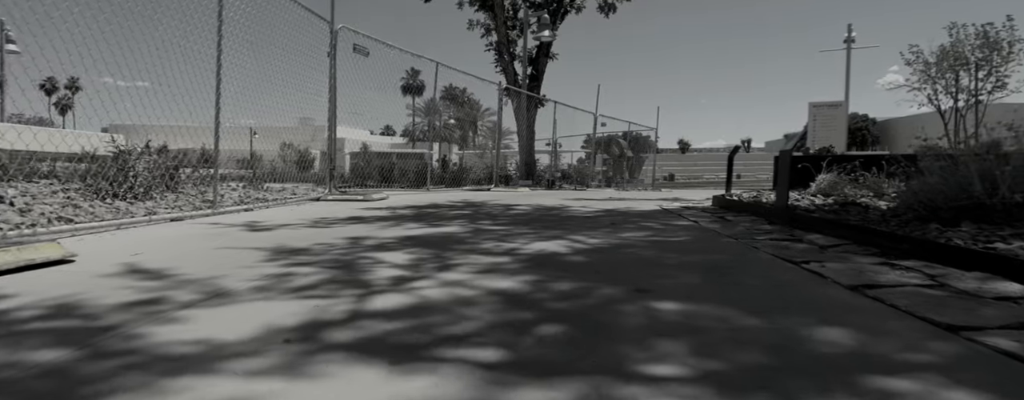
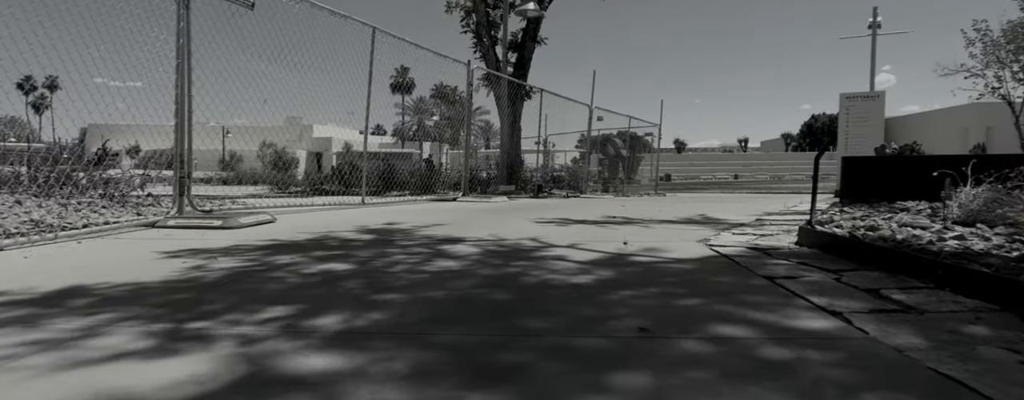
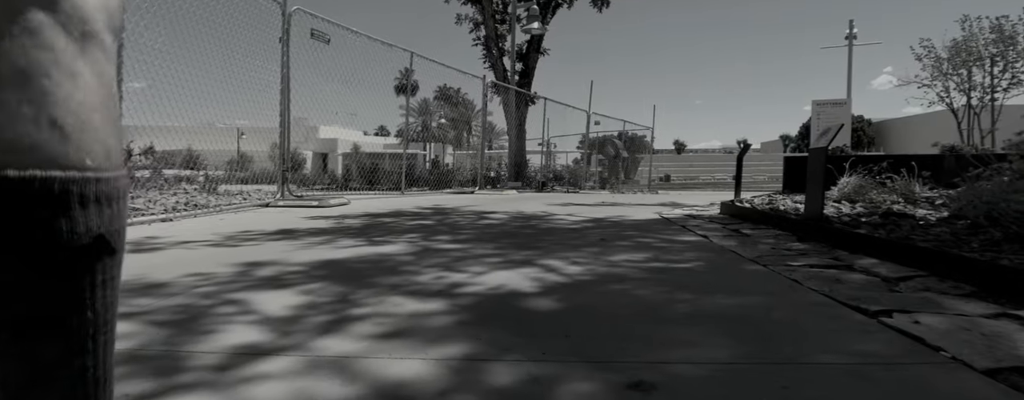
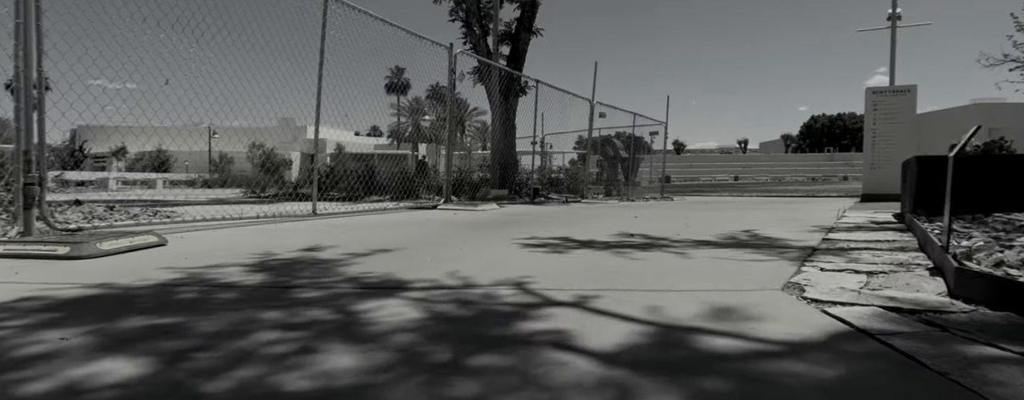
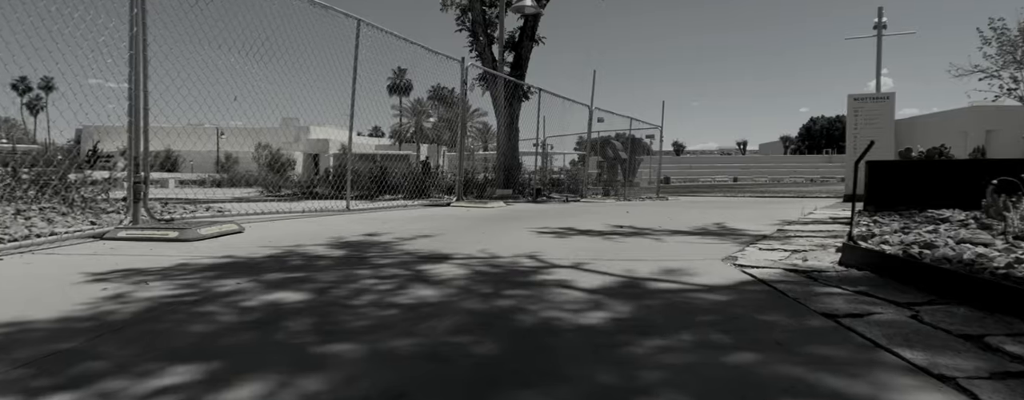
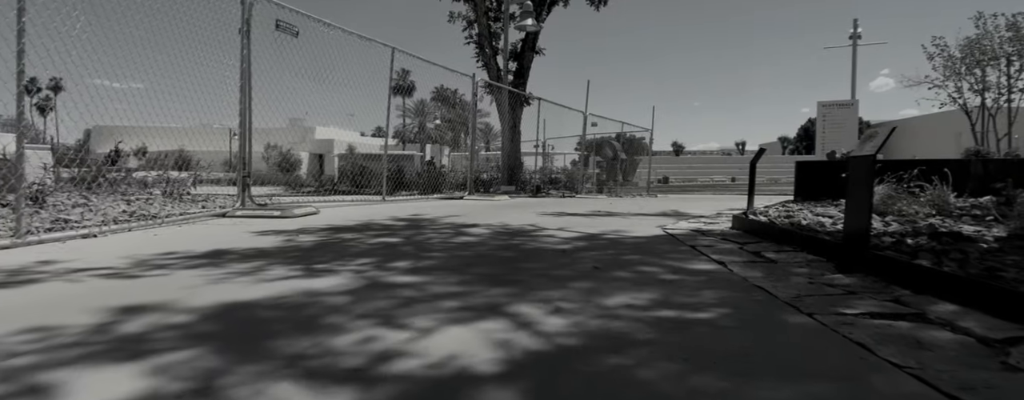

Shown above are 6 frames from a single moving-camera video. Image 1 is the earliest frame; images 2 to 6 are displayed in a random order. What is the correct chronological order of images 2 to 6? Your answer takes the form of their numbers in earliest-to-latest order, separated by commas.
3, 6, 2, 5, 4
